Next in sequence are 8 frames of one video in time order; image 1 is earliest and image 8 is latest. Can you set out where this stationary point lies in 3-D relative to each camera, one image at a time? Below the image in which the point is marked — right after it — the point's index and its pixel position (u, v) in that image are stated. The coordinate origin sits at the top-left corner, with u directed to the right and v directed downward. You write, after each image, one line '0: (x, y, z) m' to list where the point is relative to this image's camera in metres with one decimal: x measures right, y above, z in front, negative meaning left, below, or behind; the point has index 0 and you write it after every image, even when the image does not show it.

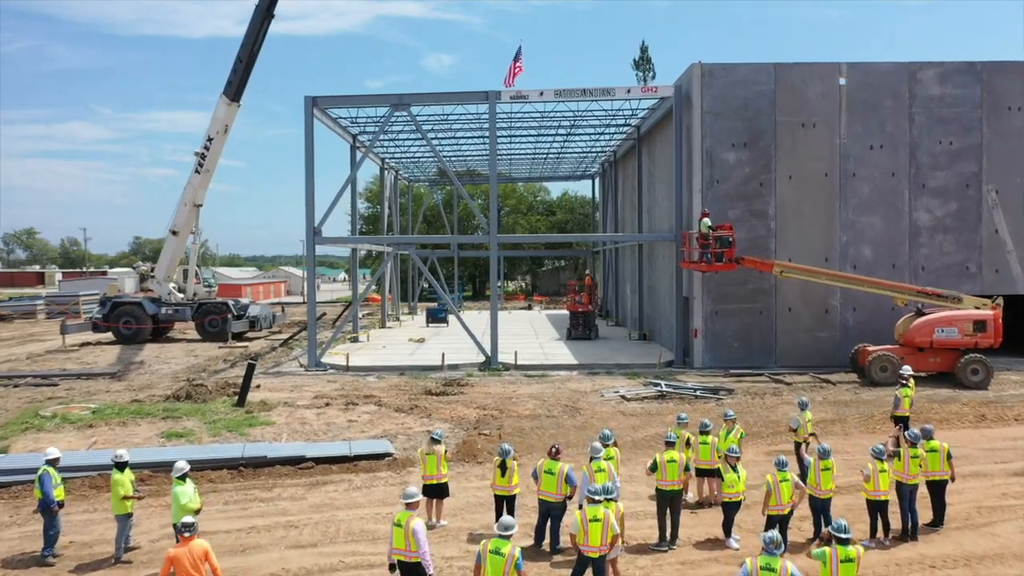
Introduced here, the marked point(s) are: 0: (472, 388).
0: (-0.7, -1.7, +13.8) m
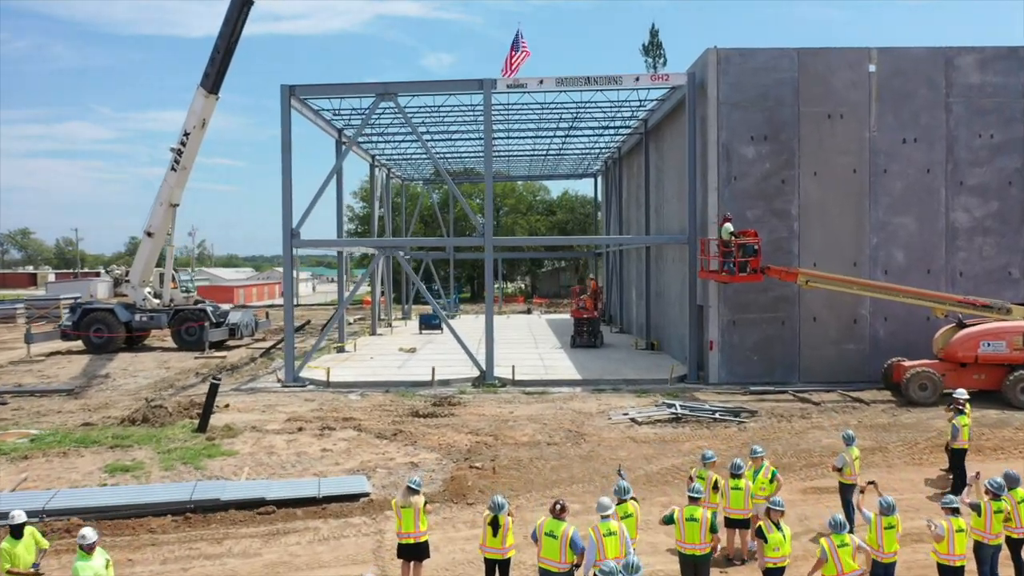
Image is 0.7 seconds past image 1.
0: (-0.7, -1.8, +12.4) m
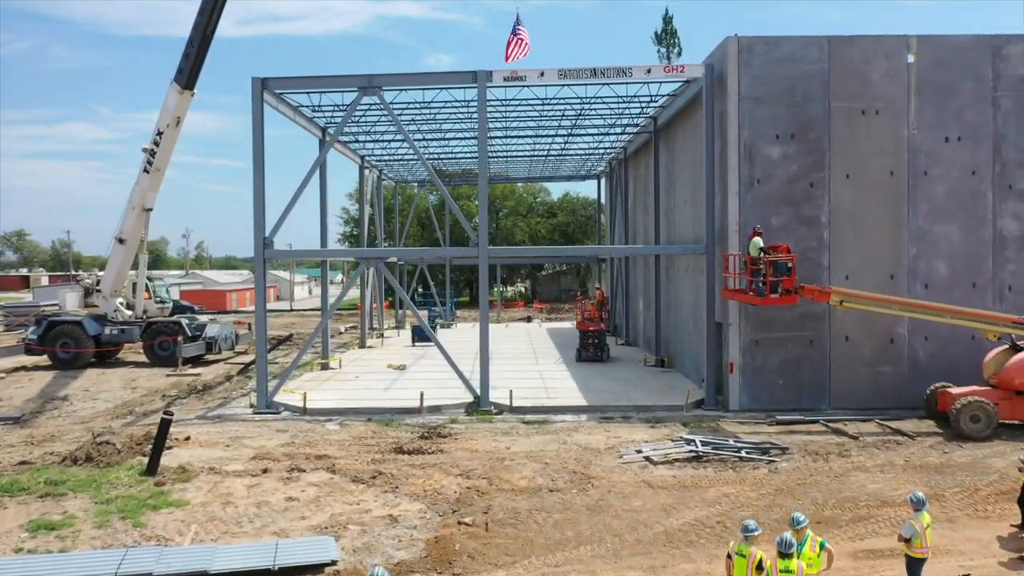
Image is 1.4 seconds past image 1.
0: (-0.7, -2.0, +10.9) m
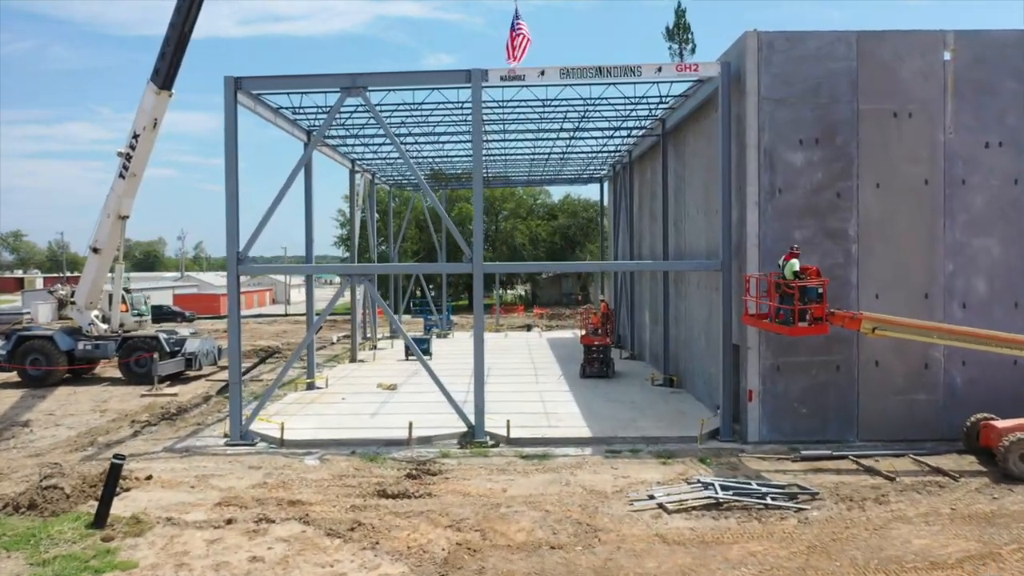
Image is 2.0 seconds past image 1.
0: (-0.8, -2.3, +9.8) m
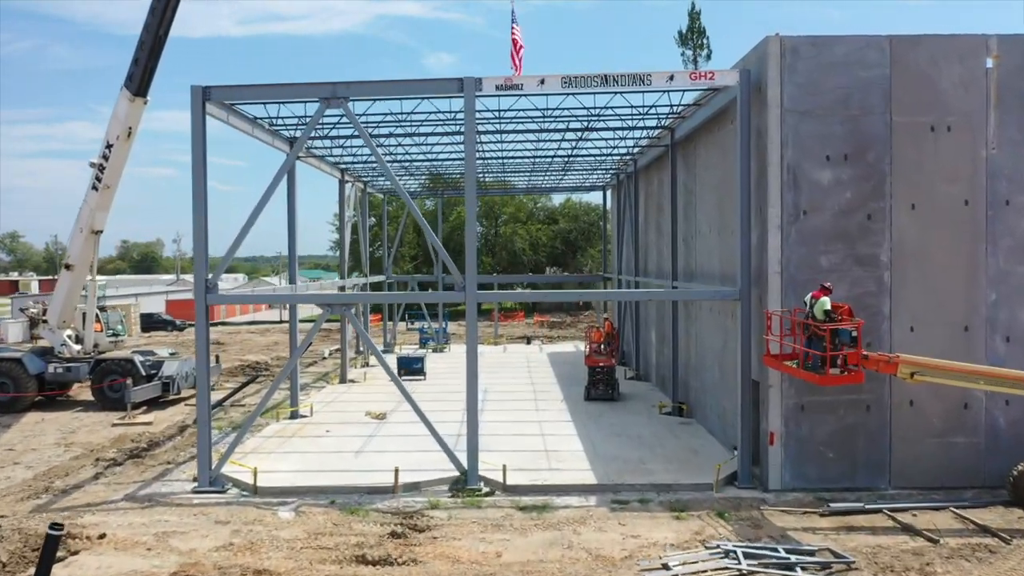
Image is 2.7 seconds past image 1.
0: (-0.8, -2.7, +8.8) m
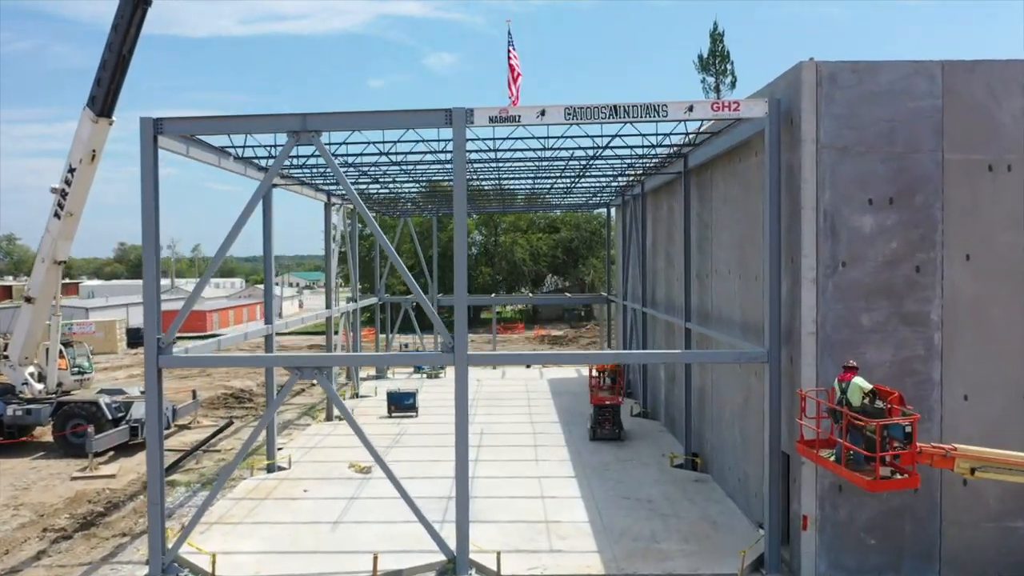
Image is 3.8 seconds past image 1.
0: (-0.9, -3.3, +7.5) m
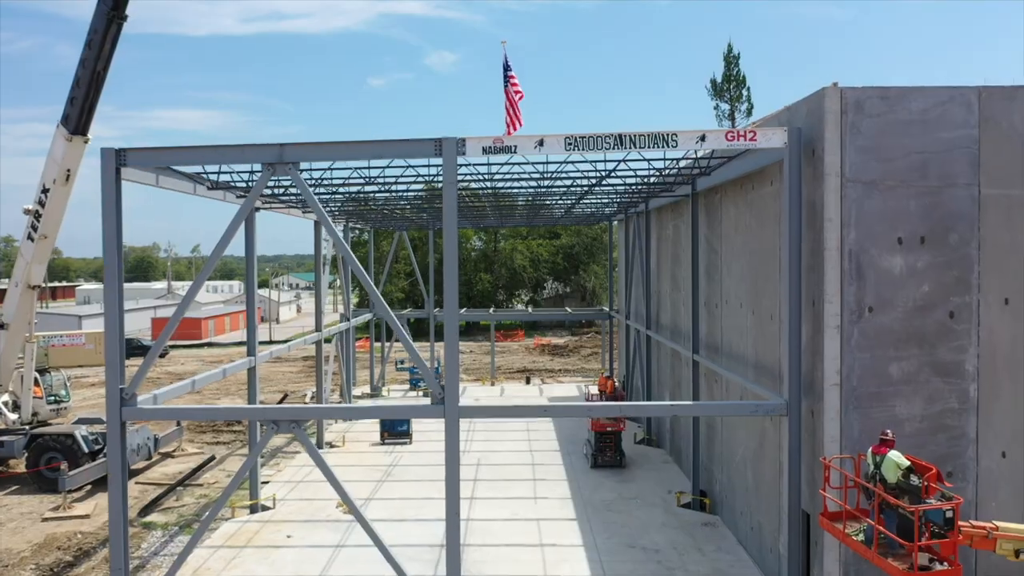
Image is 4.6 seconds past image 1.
0: (-0.9, -3.8, +6.7) m
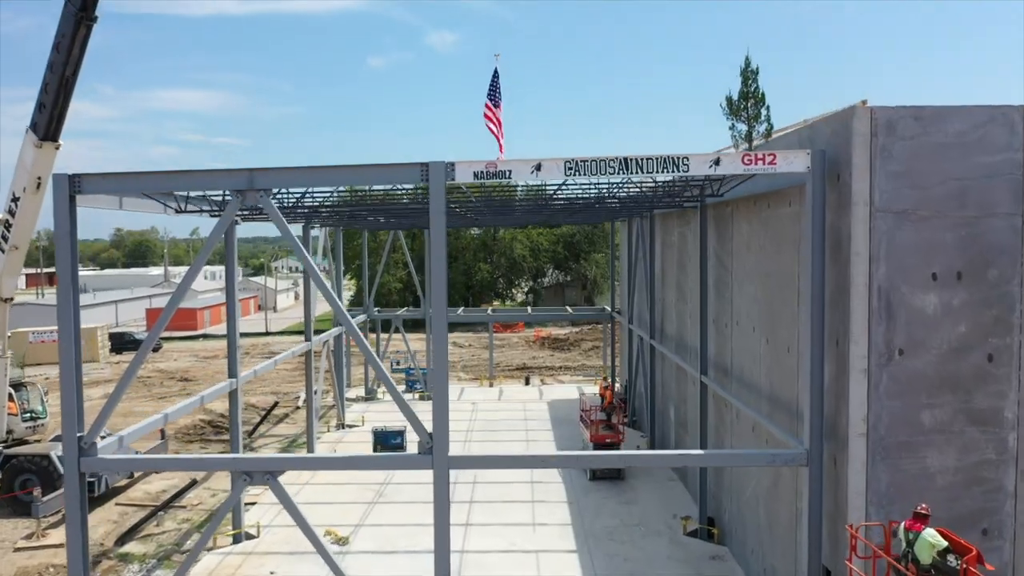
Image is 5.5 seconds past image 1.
0: (-1.0, -4.2, +6.1) m
